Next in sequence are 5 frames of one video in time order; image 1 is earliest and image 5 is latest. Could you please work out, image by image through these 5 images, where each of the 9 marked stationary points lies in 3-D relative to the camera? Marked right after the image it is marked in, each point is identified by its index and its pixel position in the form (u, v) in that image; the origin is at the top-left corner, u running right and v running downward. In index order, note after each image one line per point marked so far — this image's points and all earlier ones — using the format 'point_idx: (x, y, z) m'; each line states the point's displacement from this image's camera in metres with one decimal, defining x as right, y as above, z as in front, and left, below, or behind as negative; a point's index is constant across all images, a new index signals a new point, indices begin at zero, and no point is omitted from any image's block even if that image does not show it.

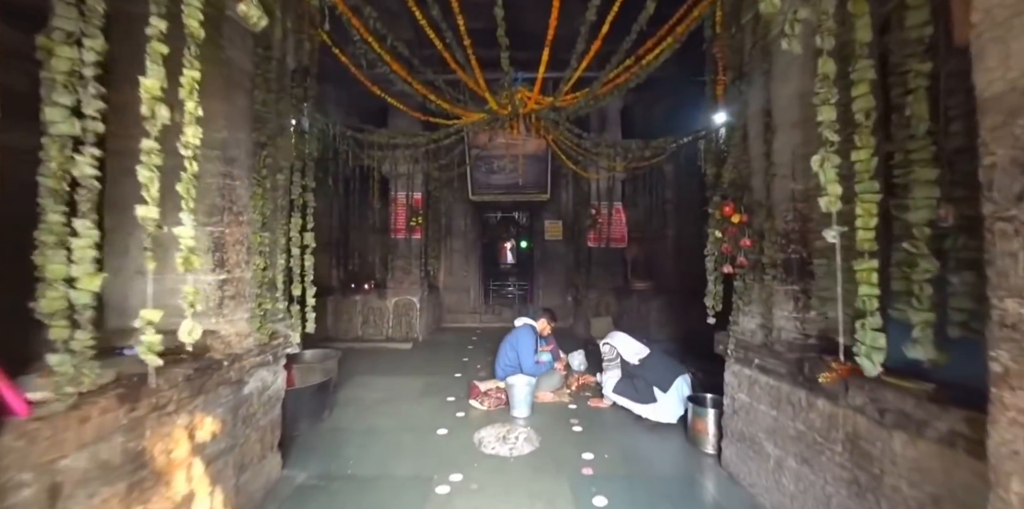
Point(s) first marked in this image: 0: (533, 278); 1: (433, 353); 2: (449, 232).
0: (+0.4, -0.5, +9.2) m
1: (-1.3, -1.6, +6.5) m
2: (-1.5, +0.5, +9.1) m
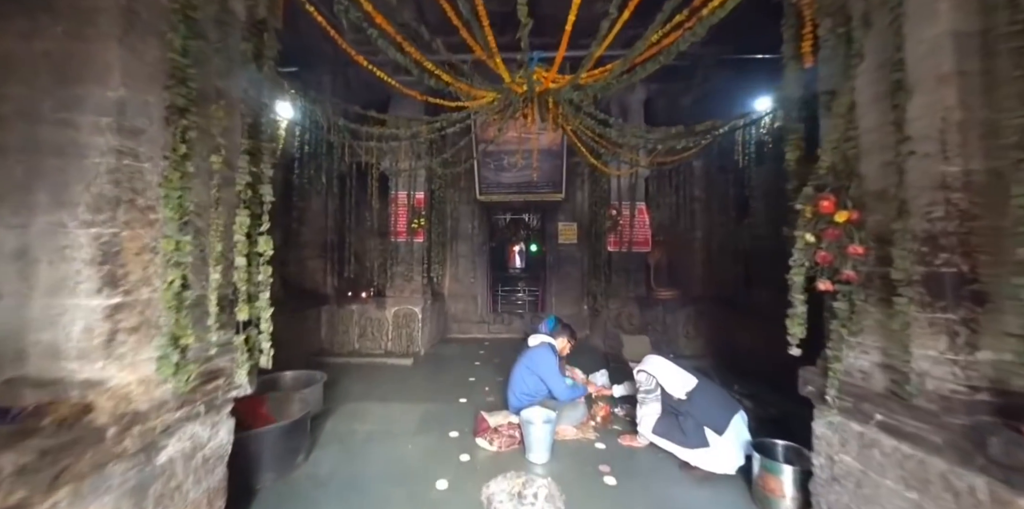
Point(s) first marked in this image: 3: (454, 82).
0: (+0.7, -0.6, +8.5) m
1: (-1.1, -1.7, +5.8) m
2: (-1.2, +0.4, +8.5) m
3: (-0.5, +1.7, +3.9) m
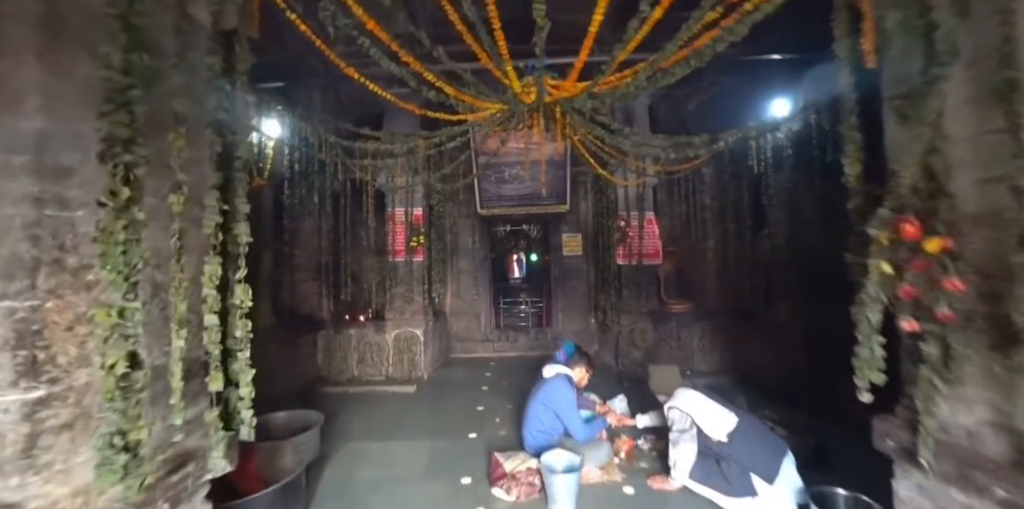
0: (+0.8, -0.9, +8.2) m
1: (-1.0, -2.0, +5.4) m
2: (-1.2, +0.1, +8.1) m
3: (-0.5, +1.5, +3.6) m
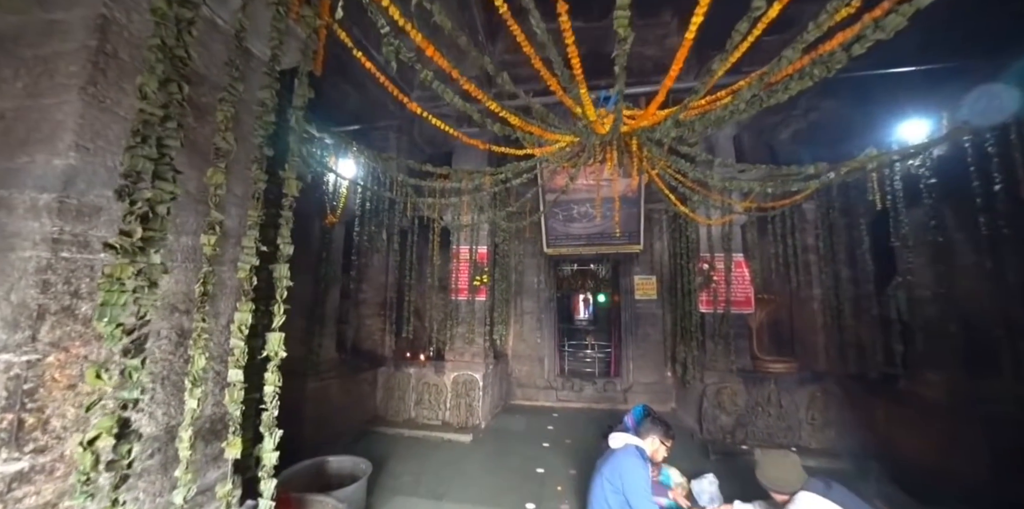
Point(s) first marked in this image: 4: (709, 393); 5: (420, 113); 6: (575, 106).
0: (+2.0, -1.7, +7.5) m
1: (-0.2, -2.5, +5.0) m
2: (+0.1, -0.7, +7.9) m
3: (+0.1, +1.1, +3.4) m
4: (+2.8, -1.9, +5.6) m
5: (-0.8, +1.3, +3.7) m
6: (+0.5, +1.1, +3.0) m
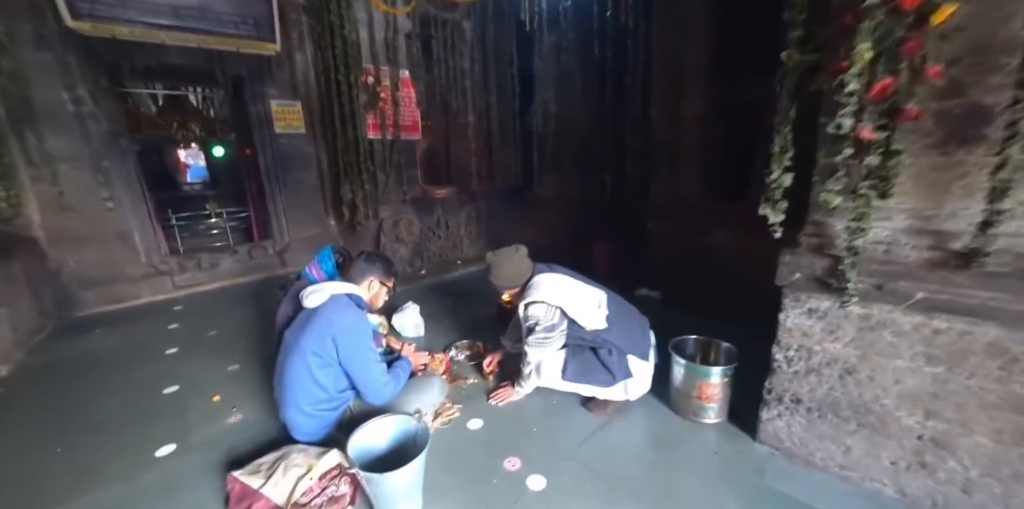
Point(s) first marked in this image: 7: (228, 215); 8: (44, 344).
0: (-3.5, +0.8, +5.7) m
1: (-3.1, -1.0, +2.8) m
2: (-5.0, +1.4, +4.2) m
3: (-1.5, +2.1, +1.0) m
4: (-1.6, +0.4, +5.2) m
5: (-2.3, +2.2, +0.4) m
6: (-1.0, +2.1, +0.9) m
7: (-3.9, +0.7, +5.7) m
8: (-4.3, -0.8, +3.8) m
